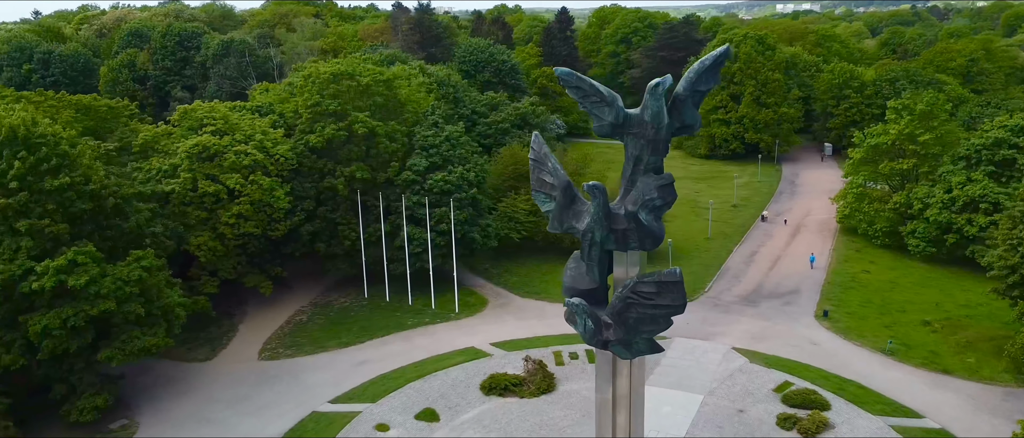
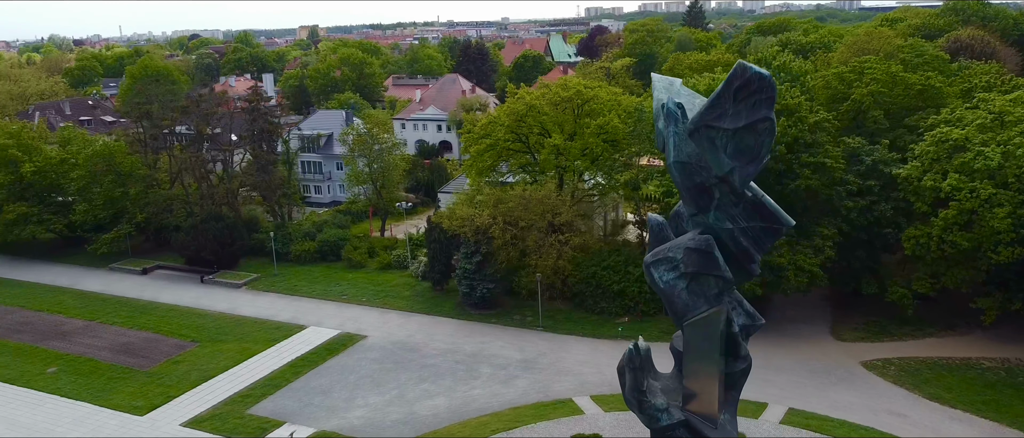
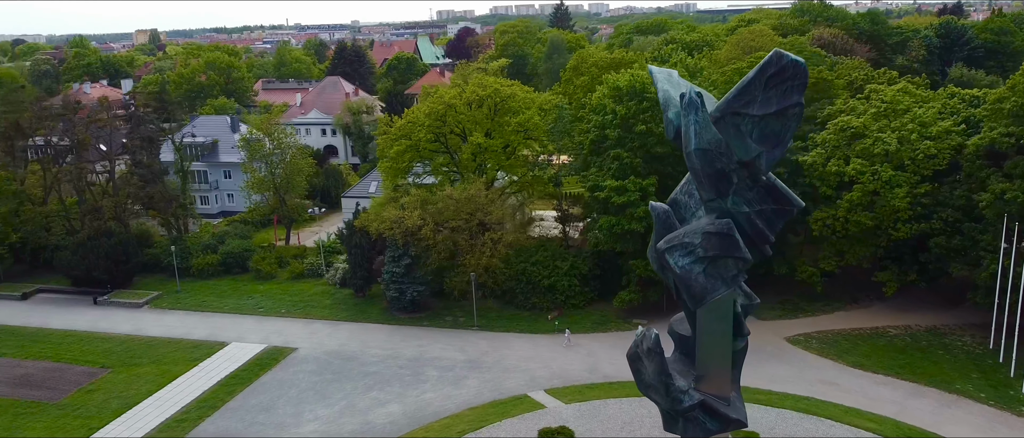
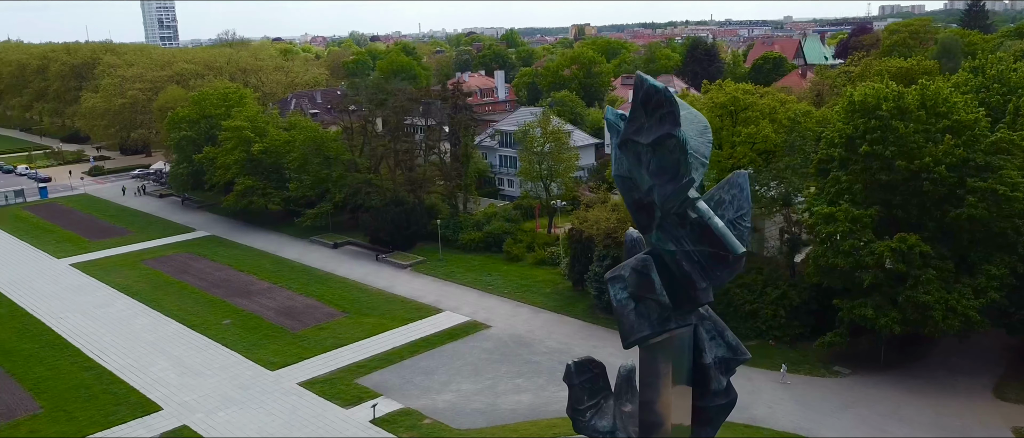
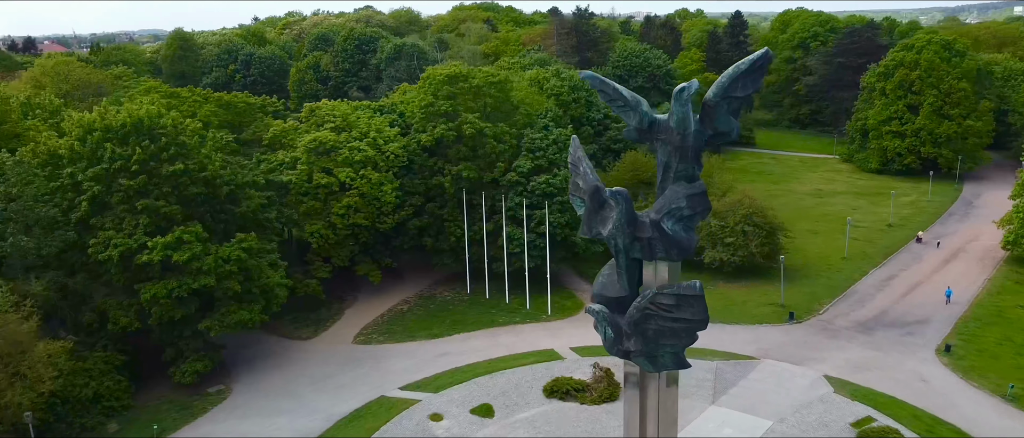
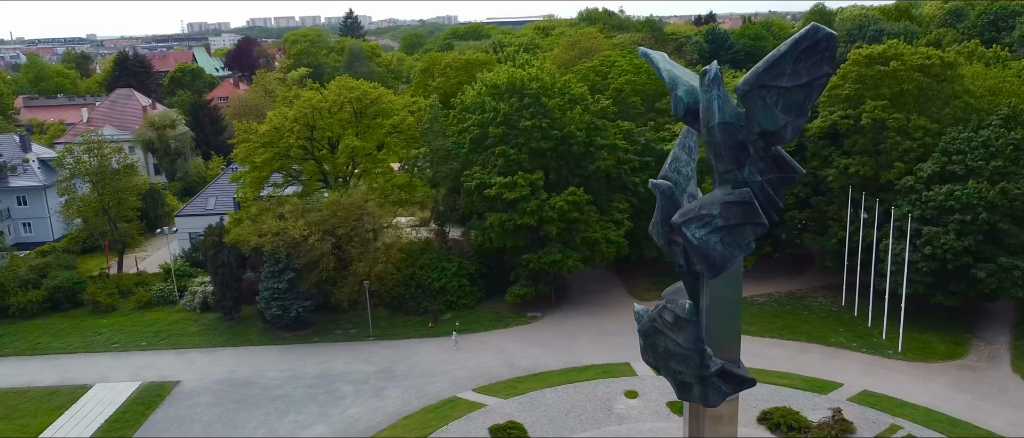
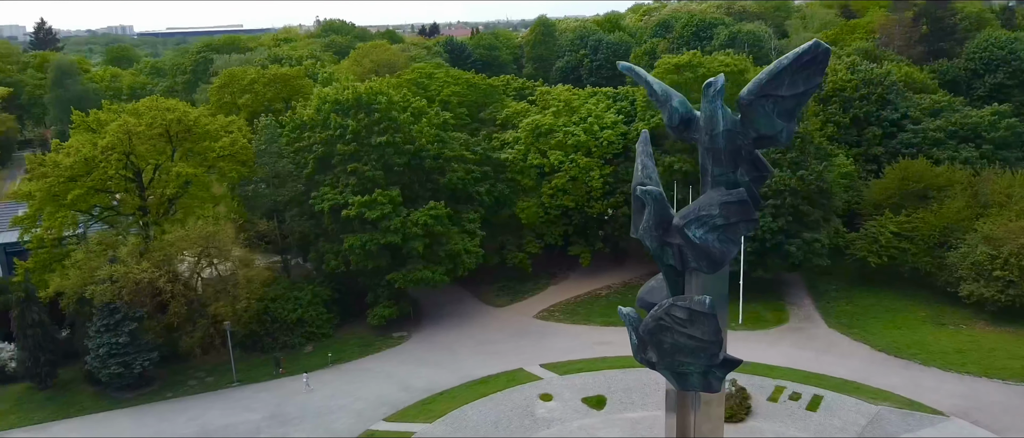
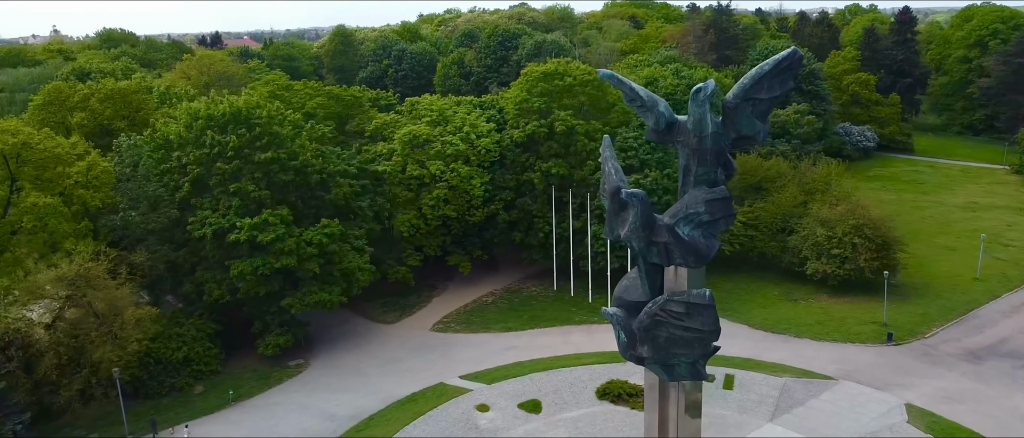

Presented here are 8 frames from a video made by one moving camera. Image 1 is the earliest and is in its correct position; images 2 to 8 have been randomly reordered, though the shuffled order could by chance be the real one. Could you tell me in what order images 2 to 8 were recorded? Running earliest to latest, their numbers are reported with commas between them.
5, 8, 7, 6, 3, 2, 4
